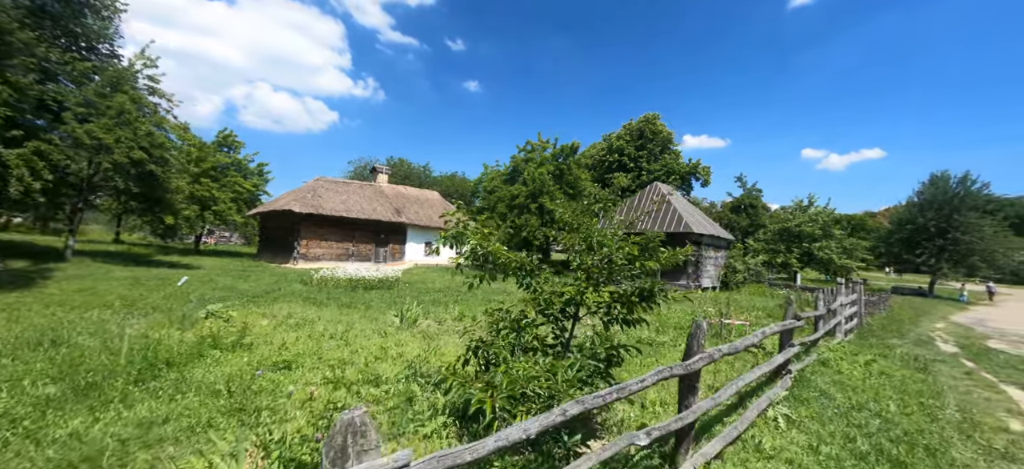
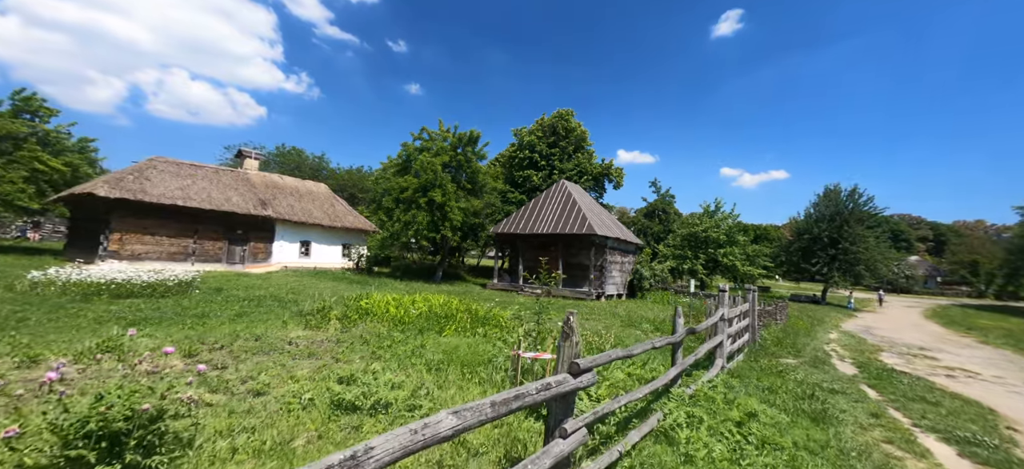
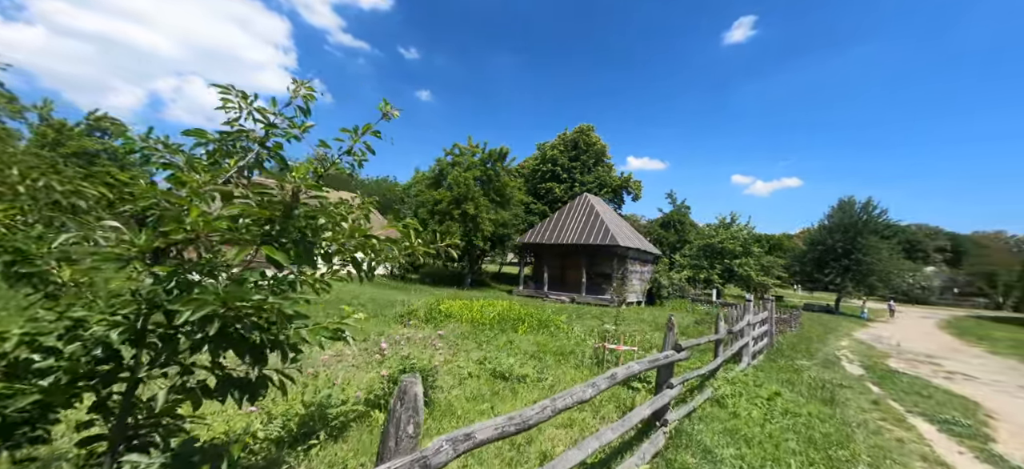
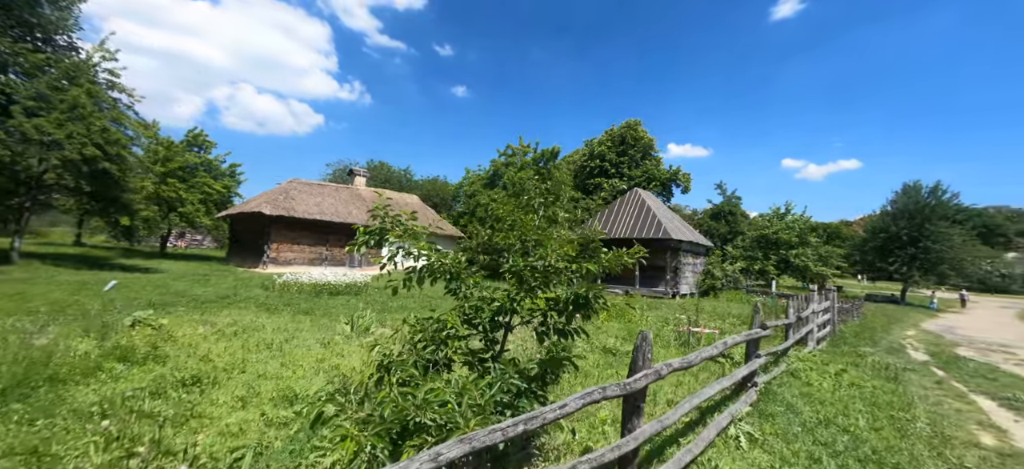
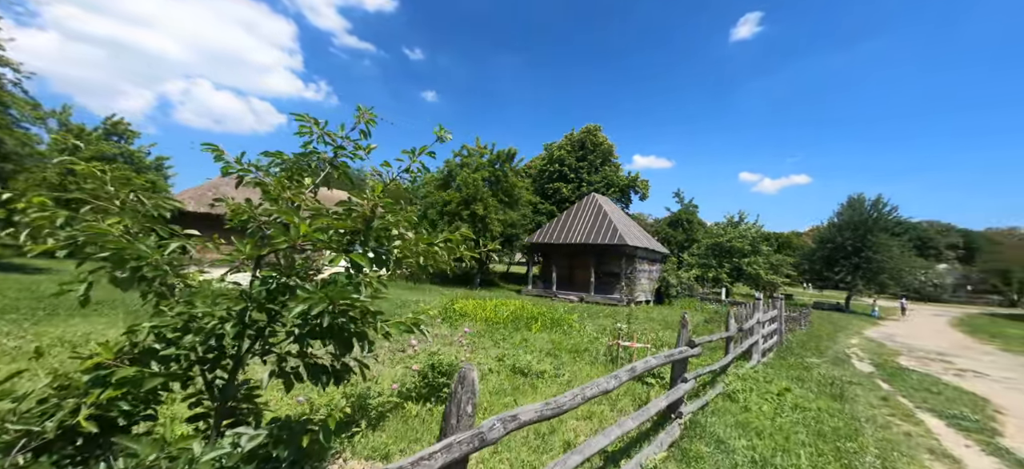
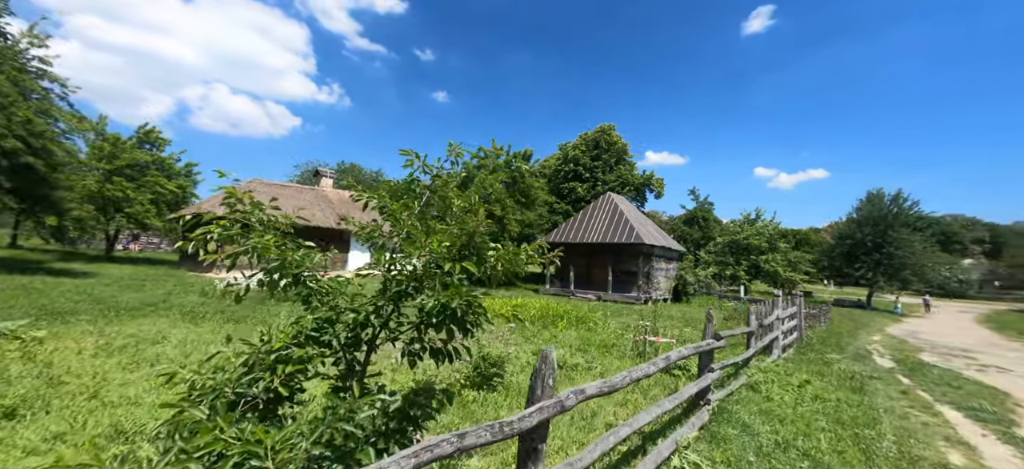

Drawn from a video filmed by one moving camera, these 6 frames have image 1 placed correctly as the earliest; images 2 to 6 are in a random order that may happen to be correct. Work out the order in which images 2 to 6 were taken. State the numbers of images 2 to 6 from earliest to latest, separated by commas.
4, 6, 5, 3, 2
